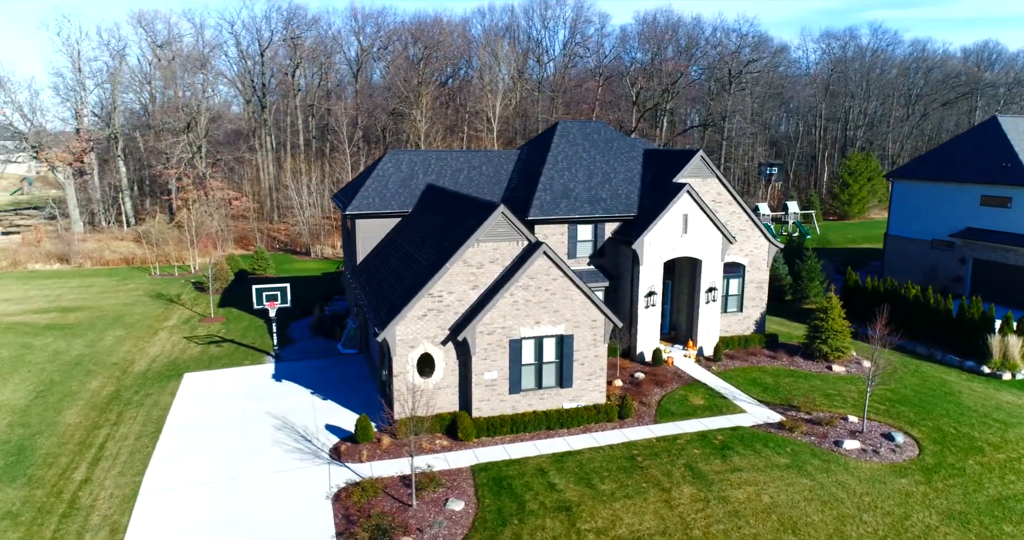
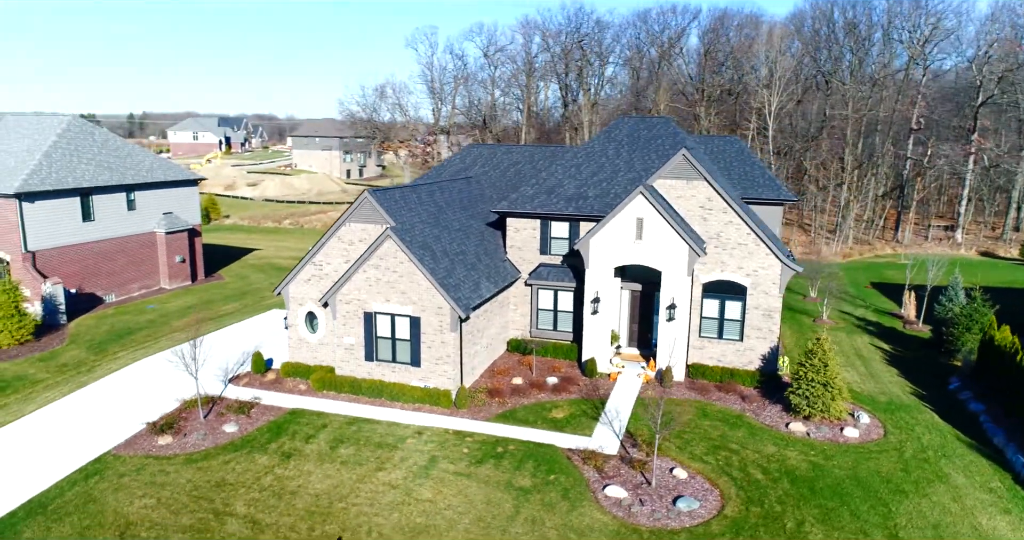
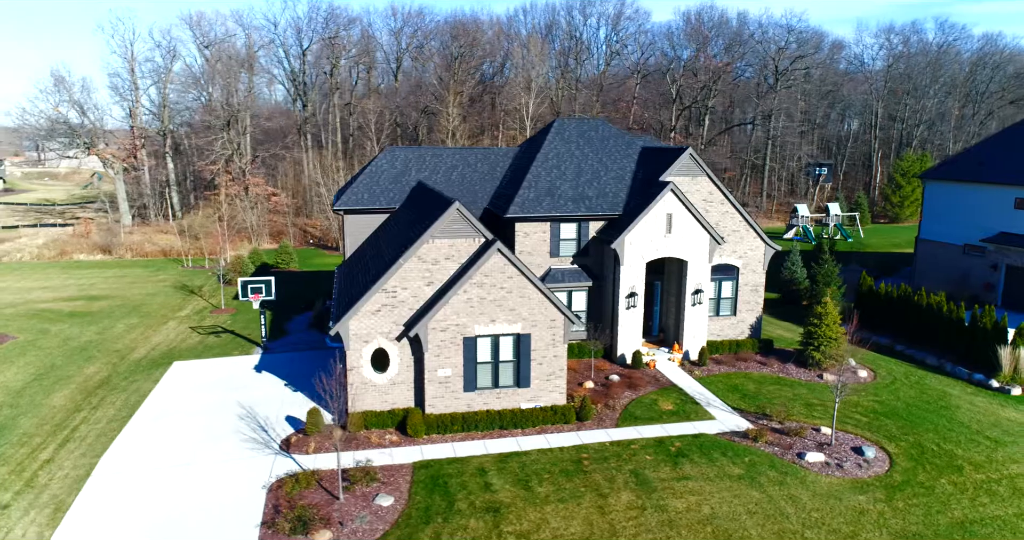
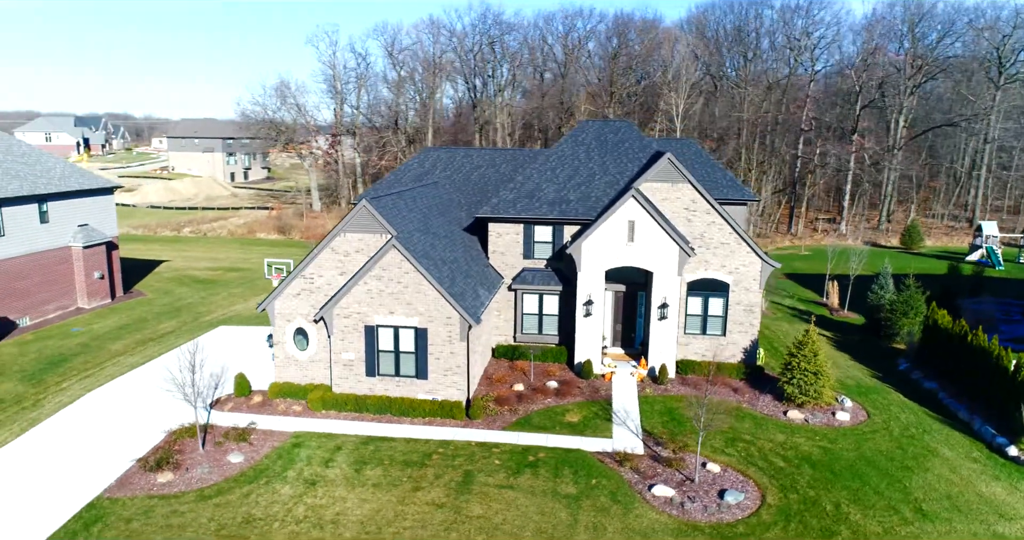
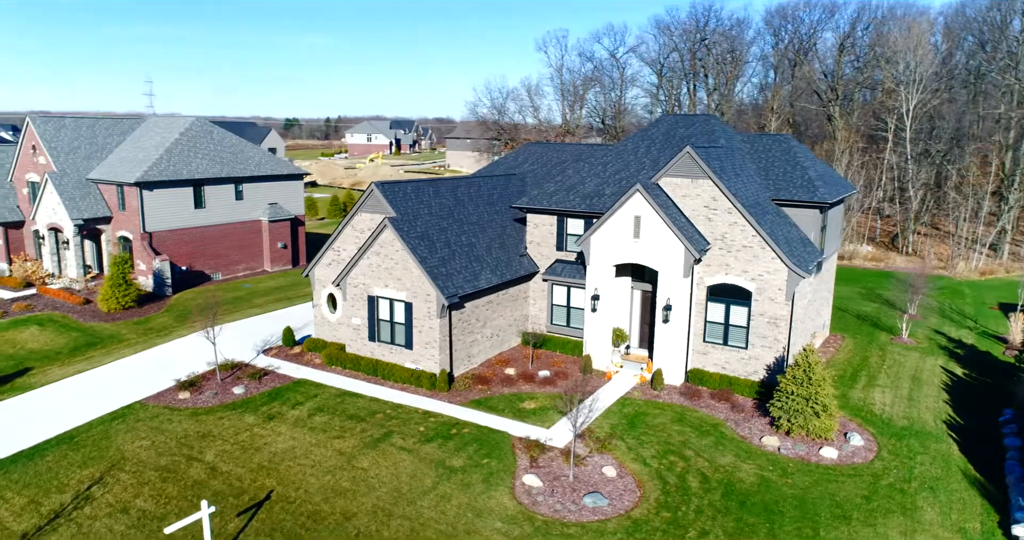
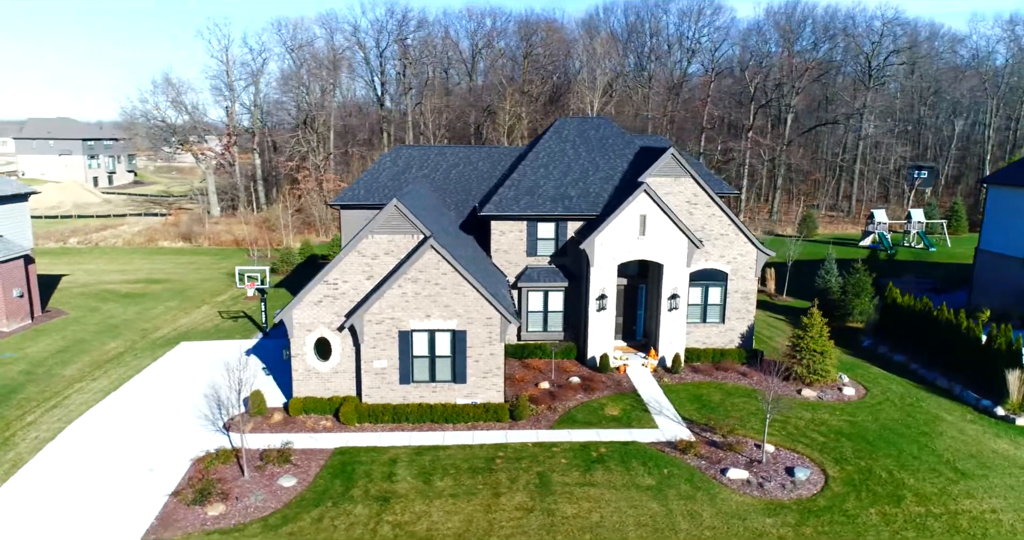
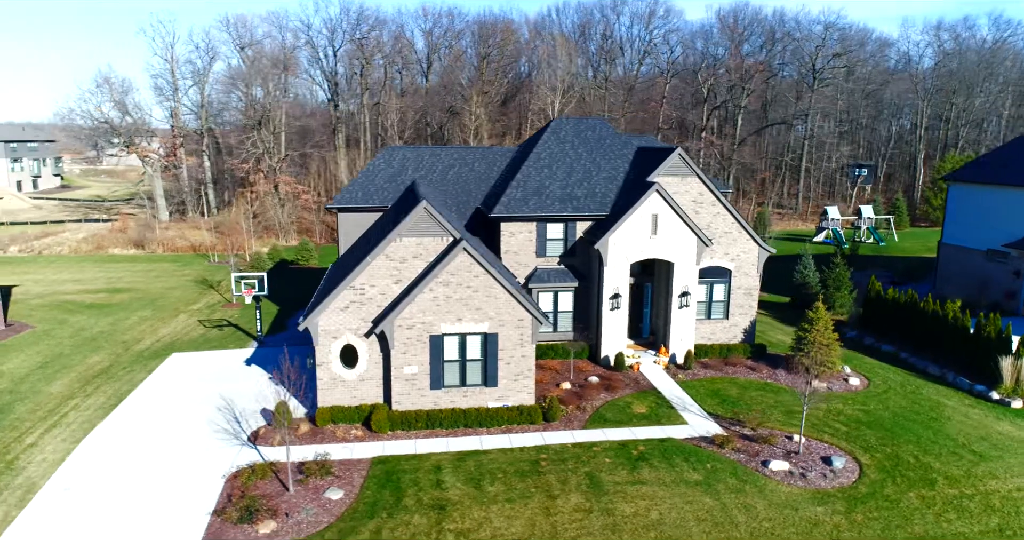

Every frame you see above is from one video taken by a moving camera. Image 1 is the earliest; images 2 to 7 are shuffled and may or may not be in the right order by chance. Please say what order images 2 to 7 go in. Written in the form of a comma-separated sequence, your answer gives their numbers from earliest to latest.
3, 7, 6, 4, 2, 5
